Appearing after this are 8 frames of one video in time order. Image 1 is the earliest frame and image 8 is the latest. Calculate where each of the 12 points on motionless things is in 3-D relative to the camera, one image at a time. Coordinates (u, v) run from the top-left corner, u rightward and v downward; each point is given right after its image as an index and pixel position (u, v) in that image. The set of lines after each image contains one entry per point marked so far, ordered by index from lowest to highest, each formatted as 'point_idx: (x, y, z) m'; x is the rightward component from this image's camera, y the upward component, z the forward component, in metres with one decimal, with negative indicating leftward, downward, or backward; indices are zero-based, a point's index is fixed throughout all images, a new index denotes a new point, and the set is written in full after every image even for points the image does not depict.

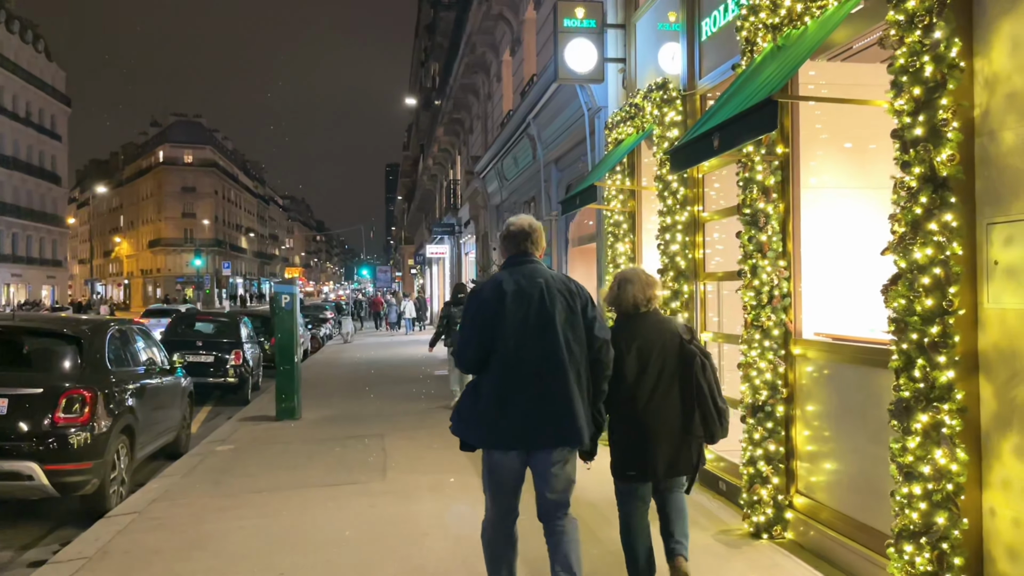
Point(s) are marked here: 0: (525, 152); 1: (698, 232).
0: (+0.2, +2.3, +13.3) m
1: (+1.4, +0.4, +6.1) m
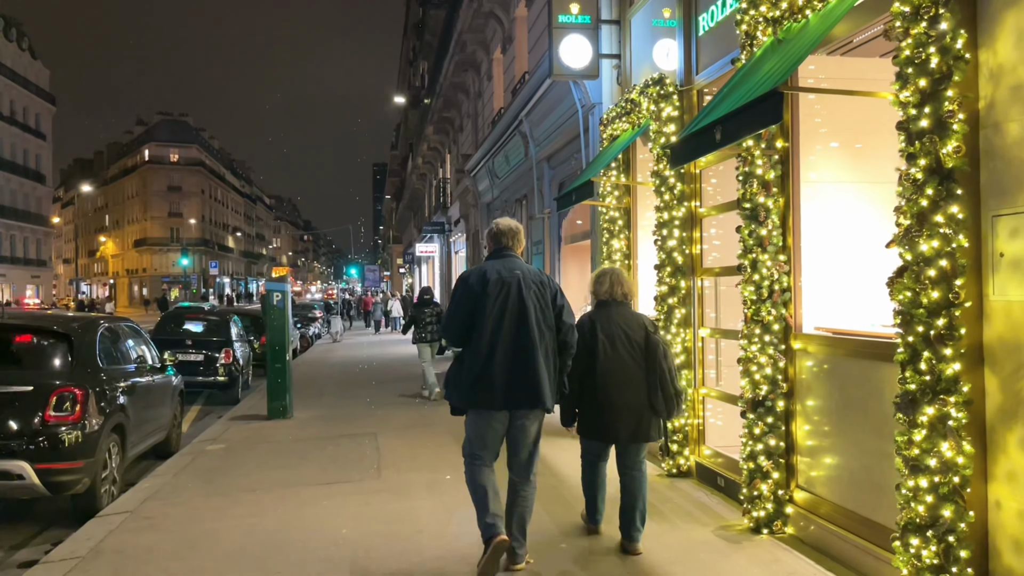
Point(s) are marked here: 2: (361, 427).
0: (+0.1, +2.3, +13.2) m
1: (+1.4, +0.5, +6.1) m
2: (-1.8, -1.7, +9.4) m
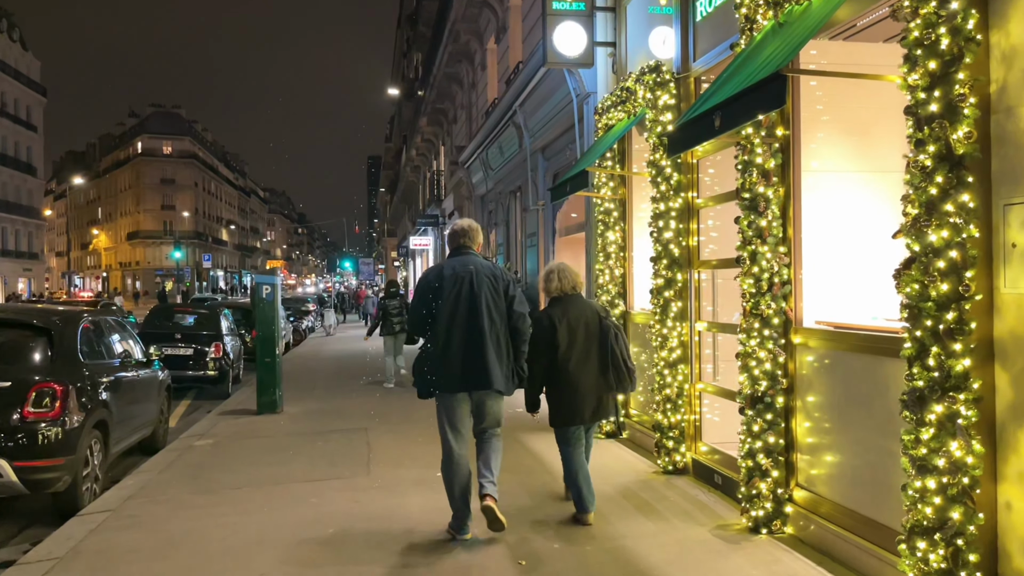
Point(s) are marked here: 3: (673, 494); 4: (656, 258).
0: (0.0, +2.4, +13.1) m
1: (+1.4, +0.5, +5.9) m
2: (-1.9, -1.6, +9.2) m
3: (+1.1, -1.4, +5.5) m
4: (+1.1, +0.2, +6.2) m
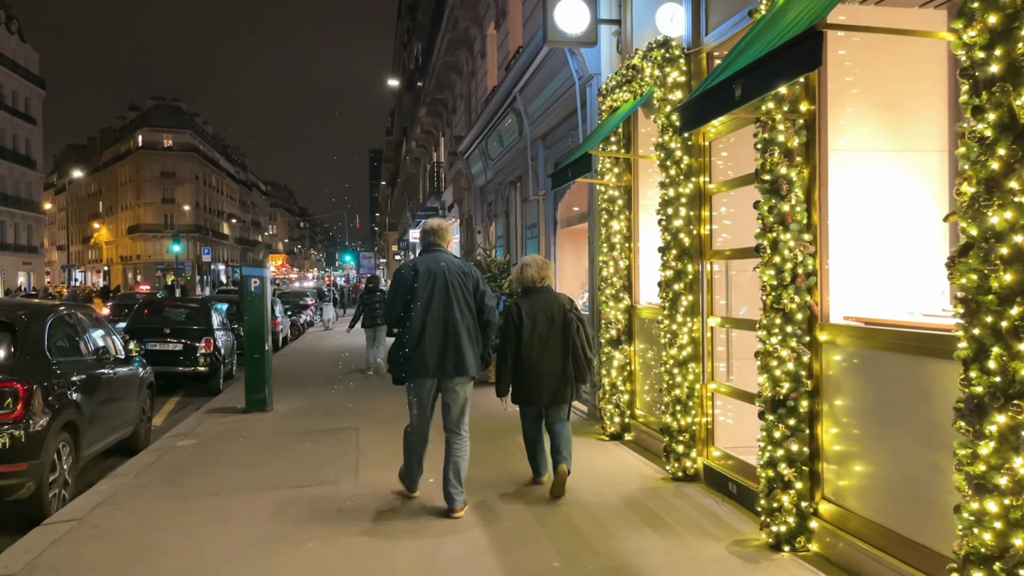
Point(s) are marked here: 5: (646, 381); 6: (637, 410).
0: (0.0, +2.5, +12.6) m
1: (+1.3, +0.6, +5.5) m
2: (-1.9, -1.5, +8.8) m
3: (+1.1, -1.4, +5.1) m
4: (+1.1, +0.3, +5.7) m
5: (+1.2, -0.8, +6.9) m
6: (+1.1, -1.1, +7.1) m
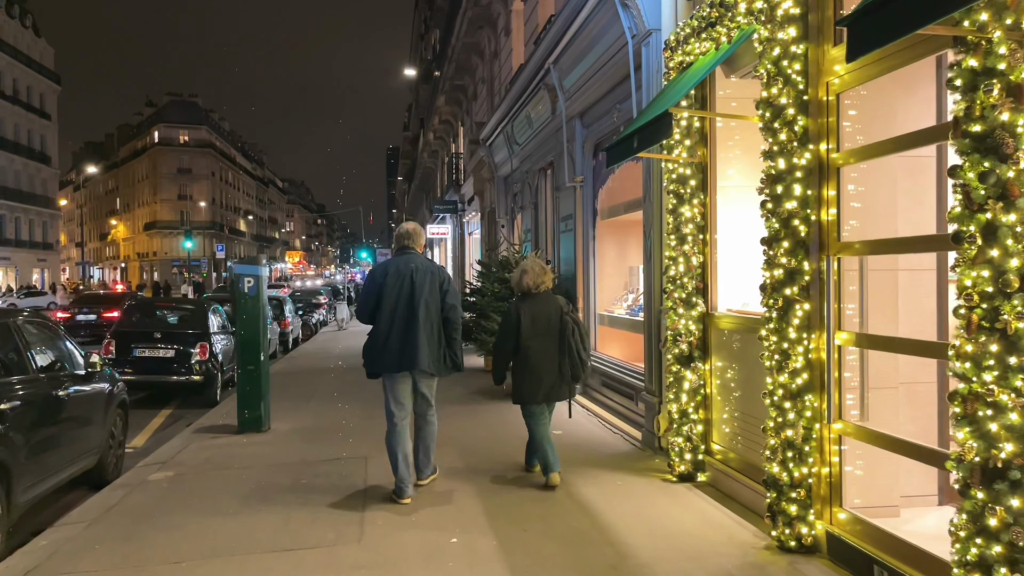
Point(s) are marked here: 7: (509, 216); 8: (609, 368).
0: (+0.4, +2.5, +11.2) m
1: (+1.6, +0.6, +4.0) m
2: (-1.5, -1.5, +7.5) m
3: (+1.4, -1.4, +3.6) m
4: (+1.4, +0.3, +4.3) m
5: (+1.5, -0.8, +5.5) m
6: (+1.4, -1.1, +5.6) m
7: (-0.1, +1.4, +14.9) m
8: (+1.1, -0.9, +8.7) m
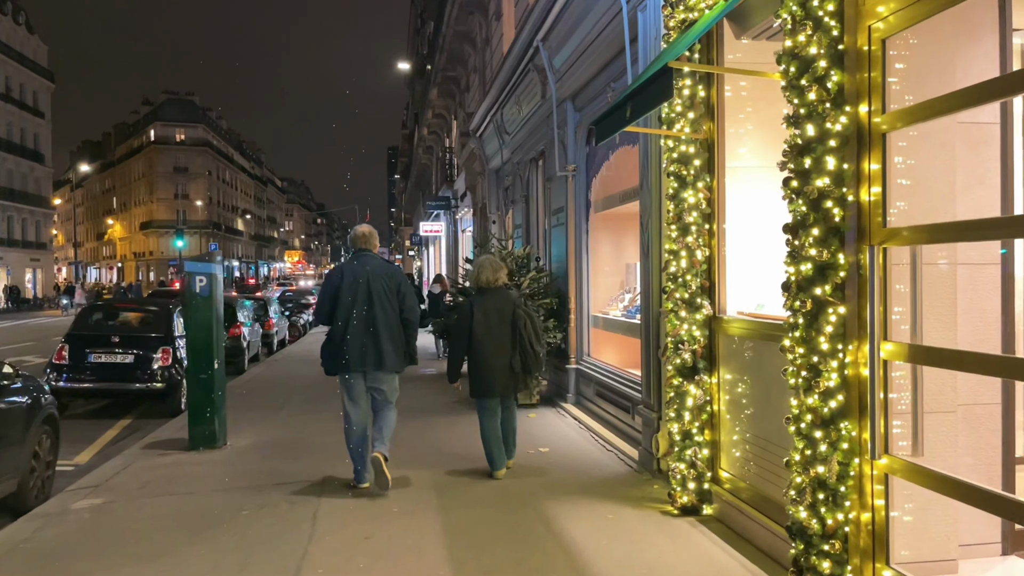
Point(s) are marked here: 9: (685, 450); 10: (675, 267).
0: (+0.2, +2.6, +10.3) m
1: (+1.5, +0.6, +3.2) m
2: (-1.7, -1.5, +6.6) m
3: (+1.2, -1.4, +2.8) m
4: (+1.2, +0.3, +3.4) m
5: (+1.3, -0.8, +4.6) m
6: (+1.3, -1.1, +4.8) m
7: (-0.2, +1.4, +14.0) m
8: (+0.9, -0.9, +7.9) m
9: (+1.1, -1.0, +4.8) m
10: (+1.0, +0.1, +4.9) m
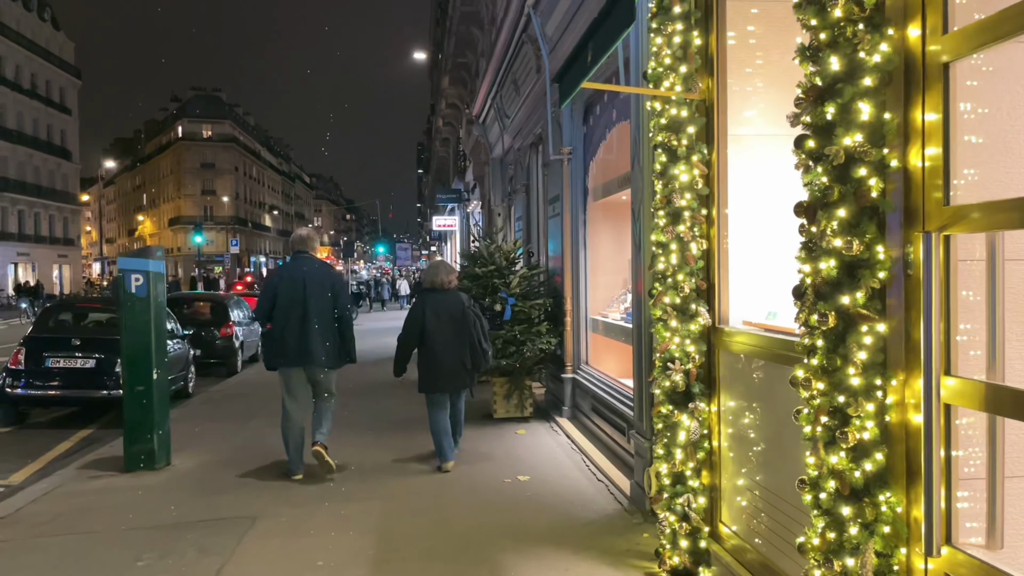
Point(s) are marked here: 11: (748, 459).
0: (+0.2, +2.6, +9.3) m
1: (+1.1, +0.5, +2.1) m
2: (-1.9, -1.5, +5.7) m
3: (+0.9, -1.4, +1.8) m
4: (+0.9, +0.2, +2.4) m
5: (+1.0, -0.8, +3.6) m
6: (+1.0, -1.1, +3.7) m
7: (-0.2, +1.4, +13.0) m
8: (+0.8, -0.9, +6.8) m
9: (+0.8, -1.0, +3.8) m
10: (+0.7, +0.1, +3.8) m
11: (+1.0, -0.8, +3.5) m
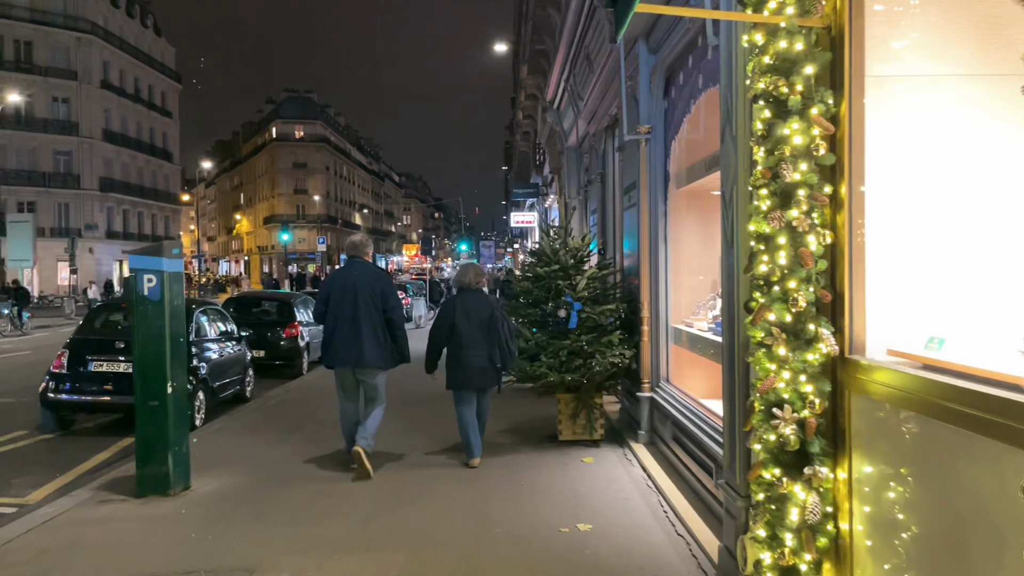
0: (+0.9, +2.6, +8.2) m
1: (+1.1, +0.5, +1.0) m
2: (-1.6, -1.5, +4.8) m
3: (+0.8, -1.5, +0.6) m
4: (+0.9, +0.2, +1.2) m
5: (+1.1, -0.9, +2.4) m
6: (+1.1, -1.2, +2.6) m
7: (+1.0, +1.4, +11.9) m
8: (+1.2, -0.9, +5.7) m
9: (+0.9, -1.0, +2.6) m
10: (+0.9, +0.1, +2.7) m
11: (+1.1, -0.8, +2.3) m
